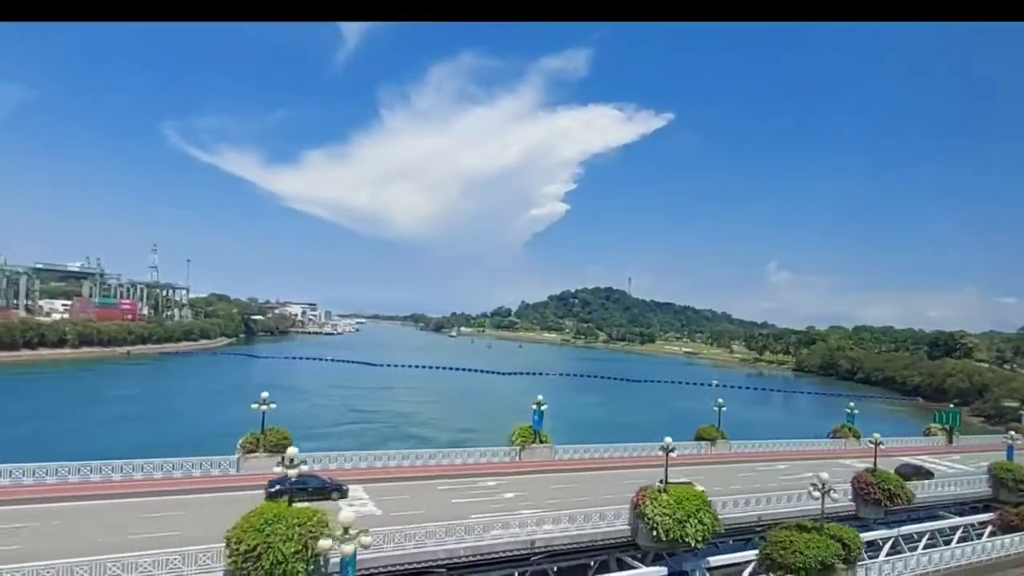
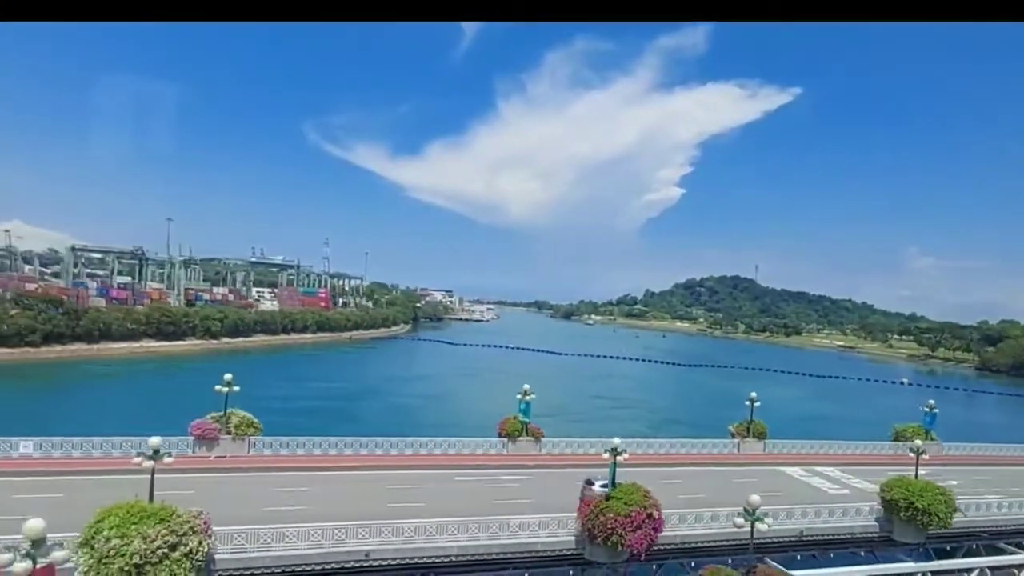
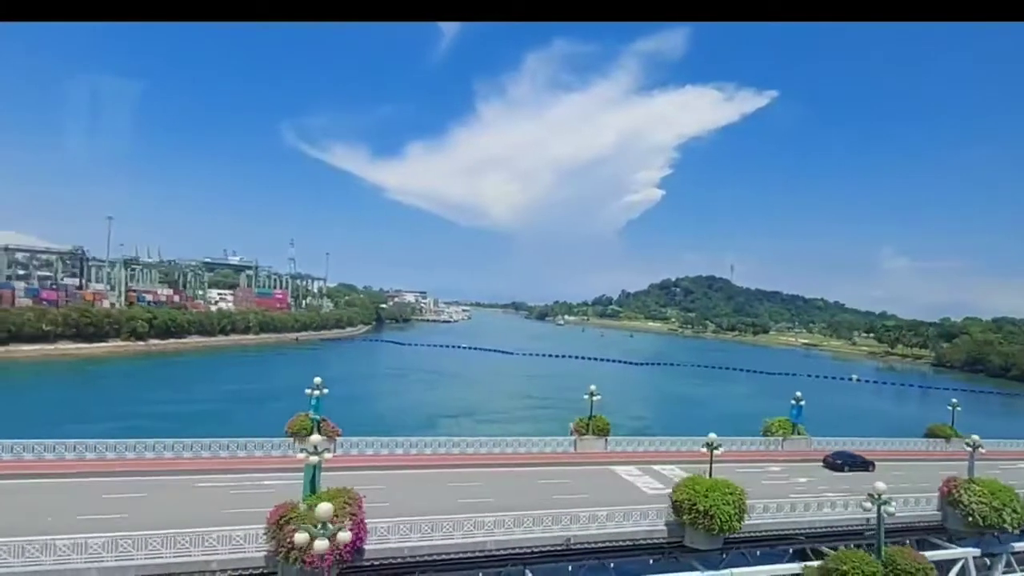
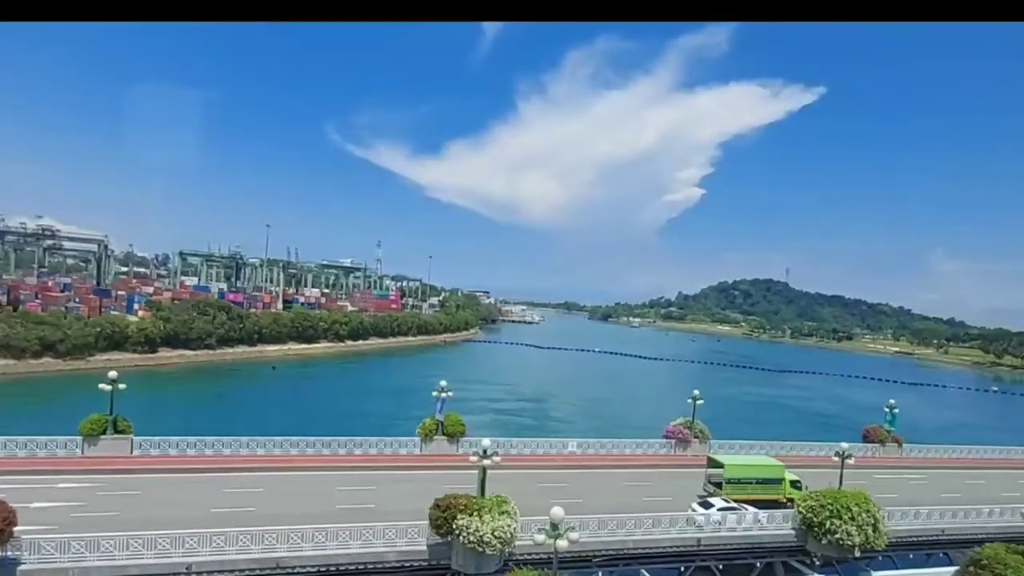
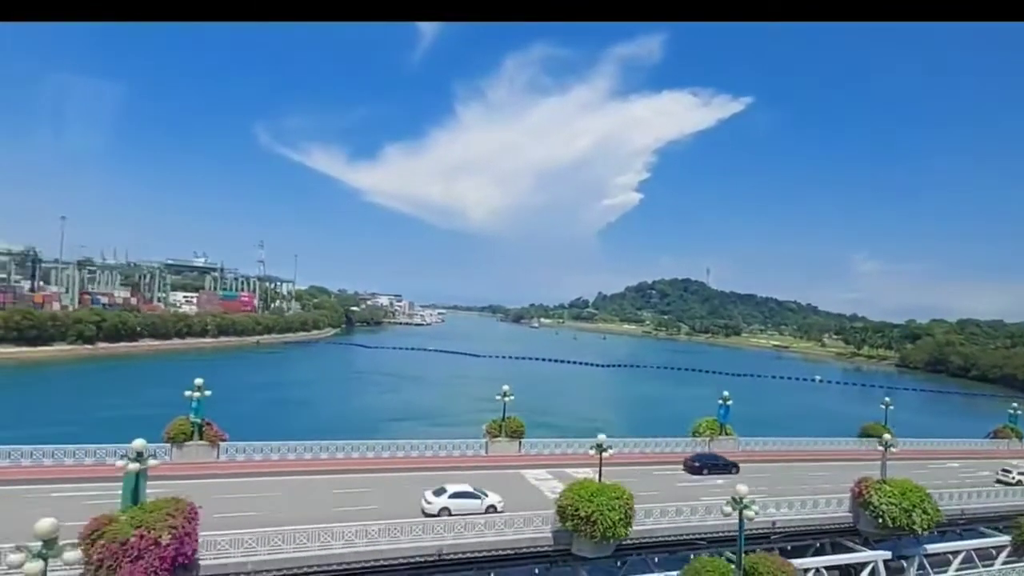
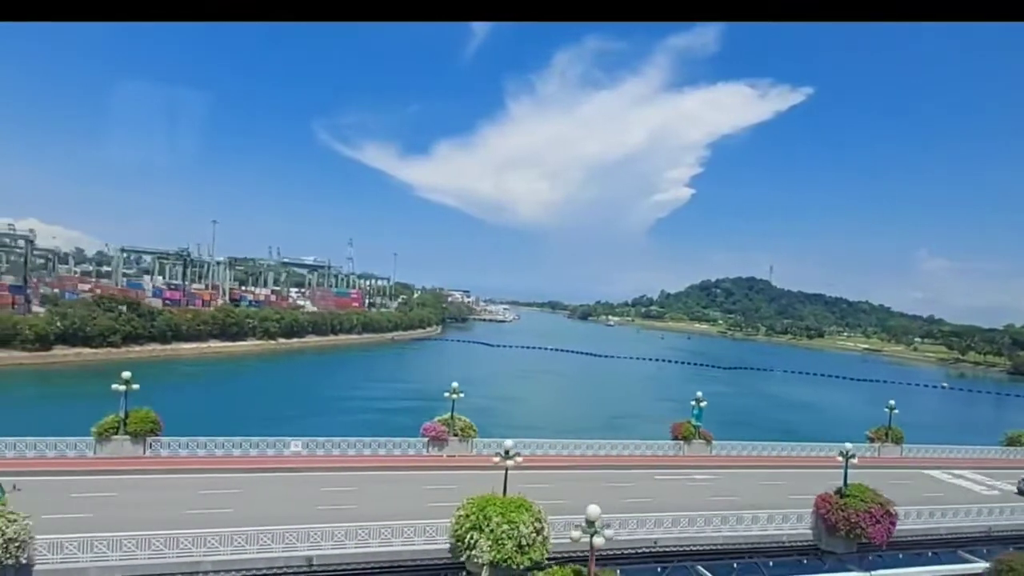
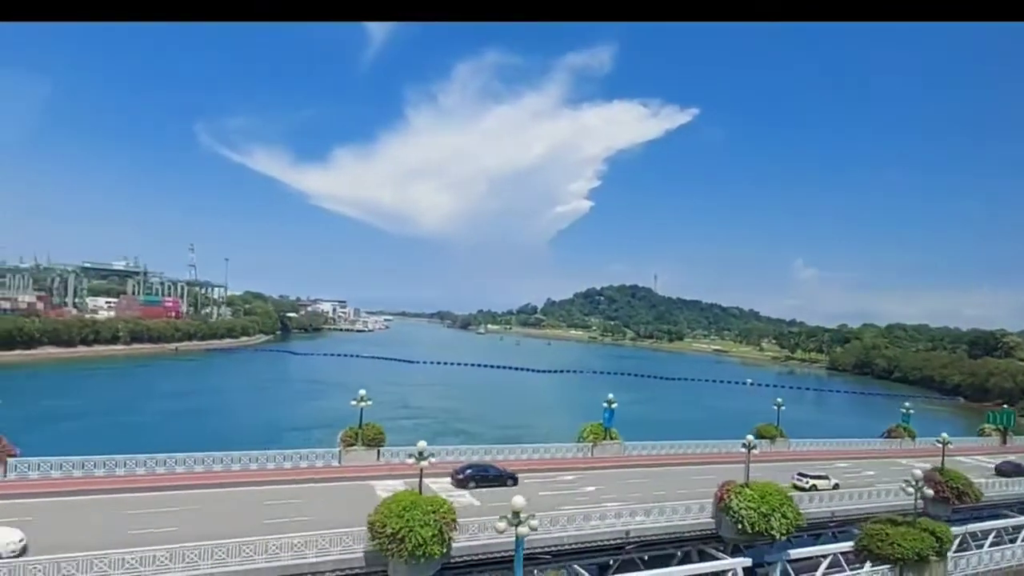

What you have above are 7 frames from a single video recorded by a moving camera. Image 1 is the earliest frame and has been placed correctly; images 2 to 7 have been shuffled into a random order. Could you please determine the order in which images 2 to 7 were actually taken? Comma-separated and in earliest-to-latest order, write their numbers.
7, 5, 3, 2, 6, 4
